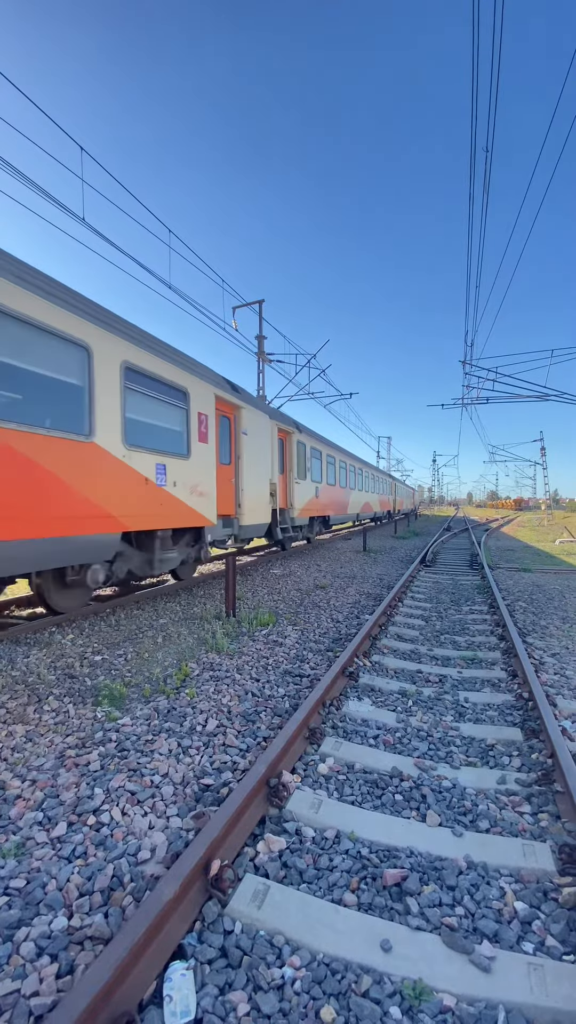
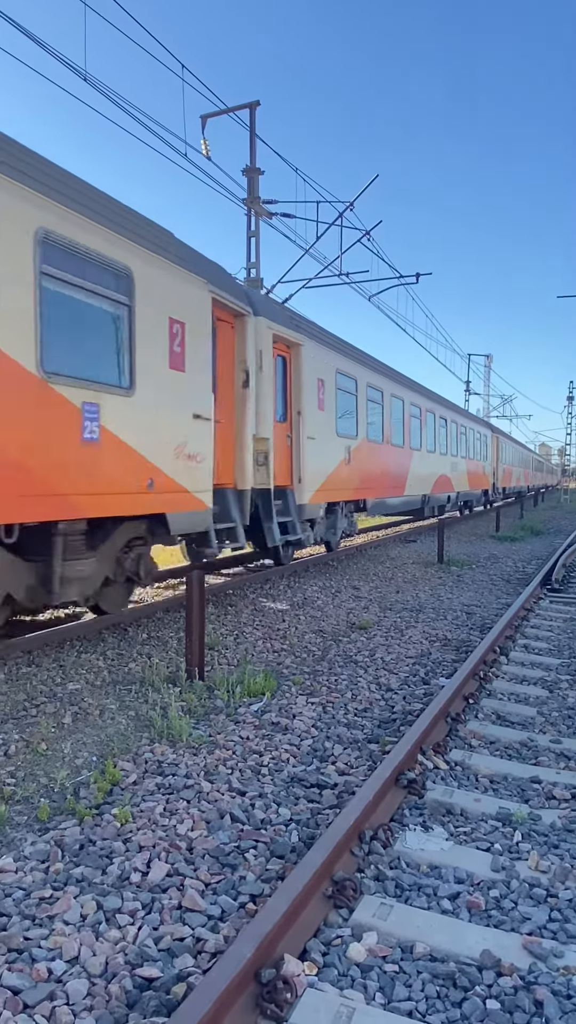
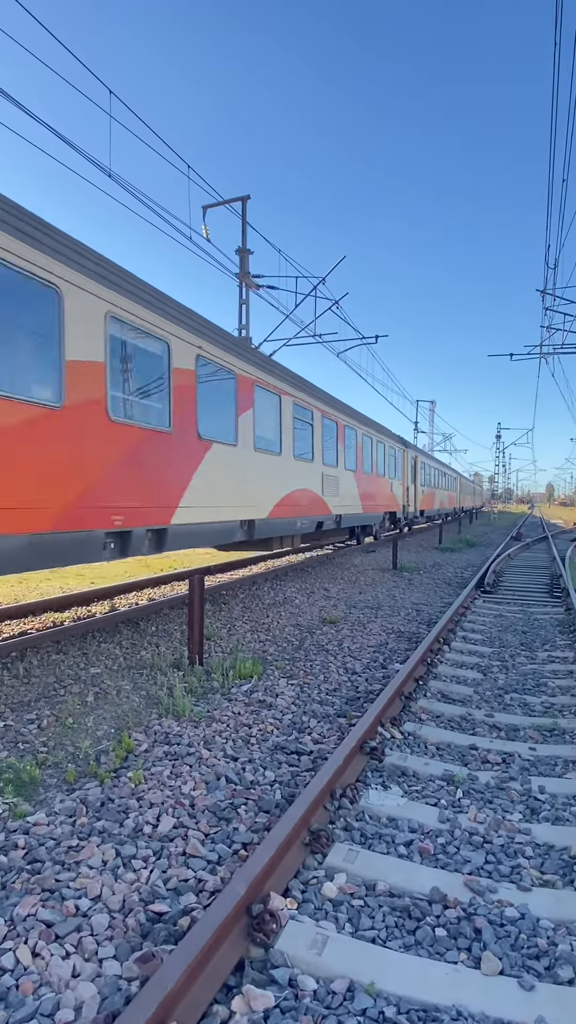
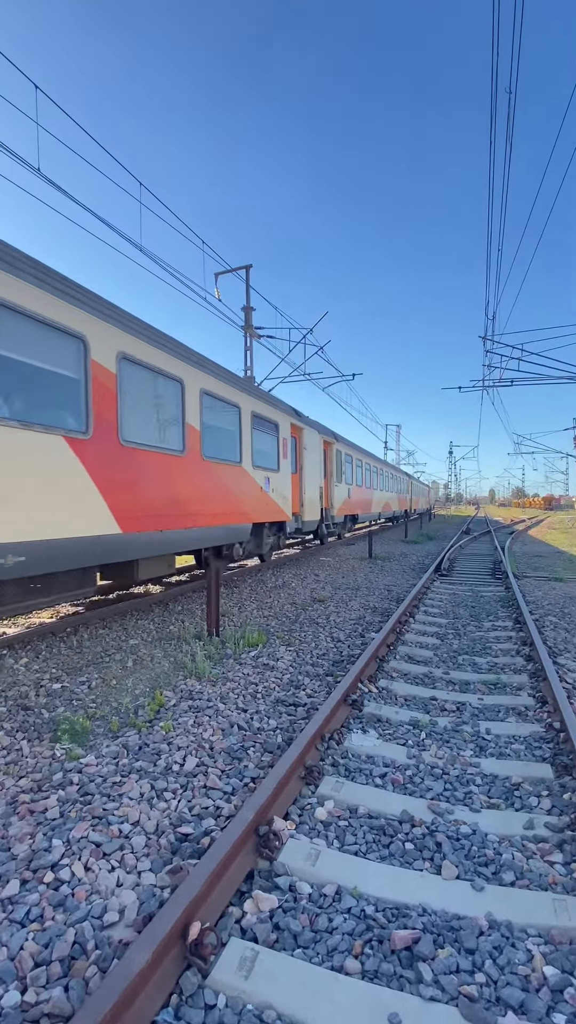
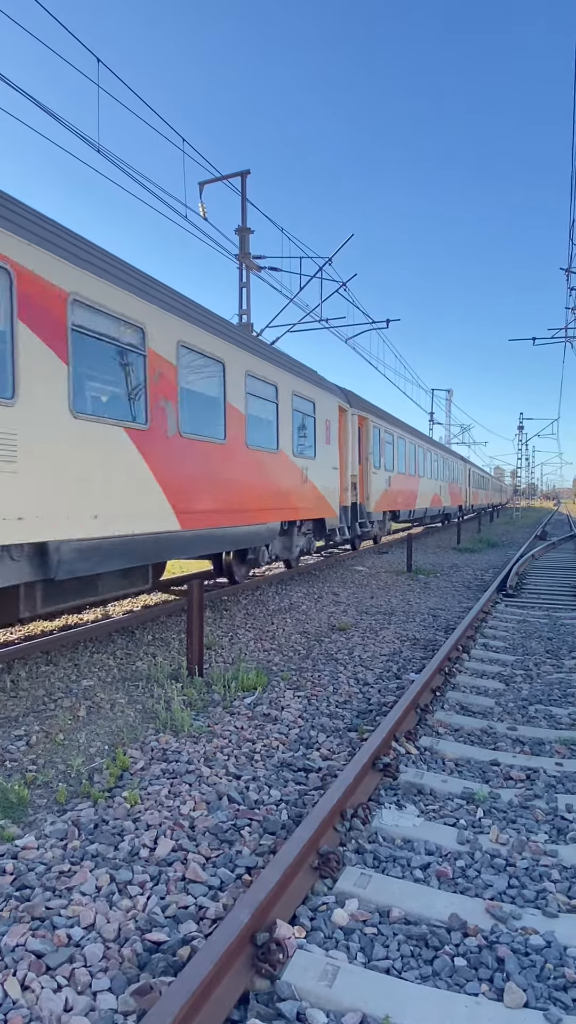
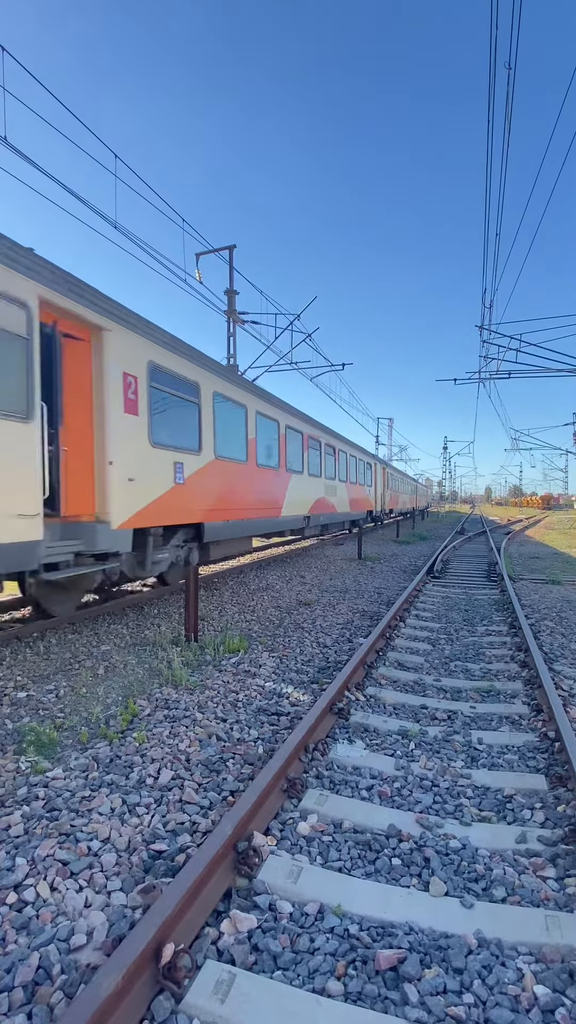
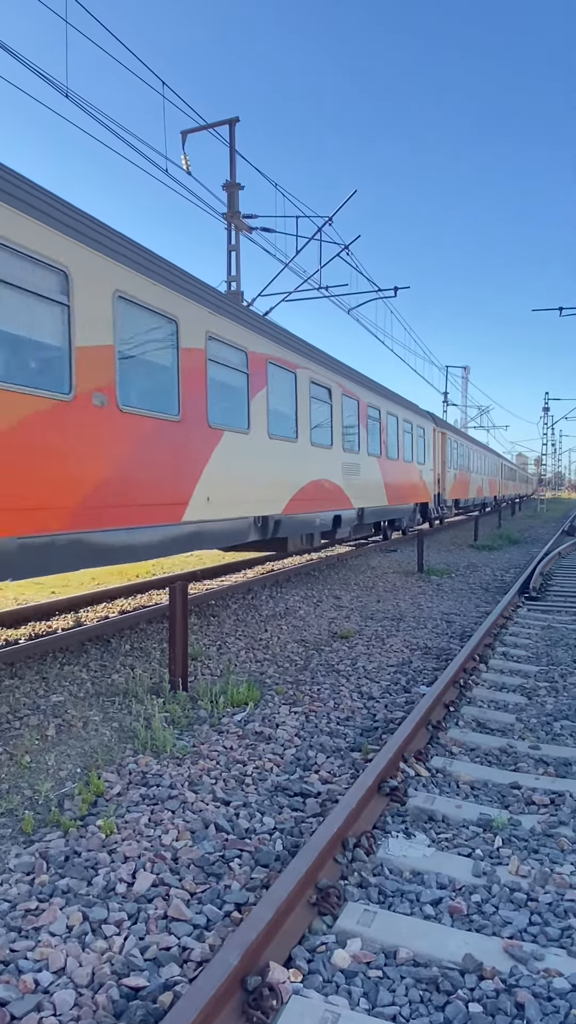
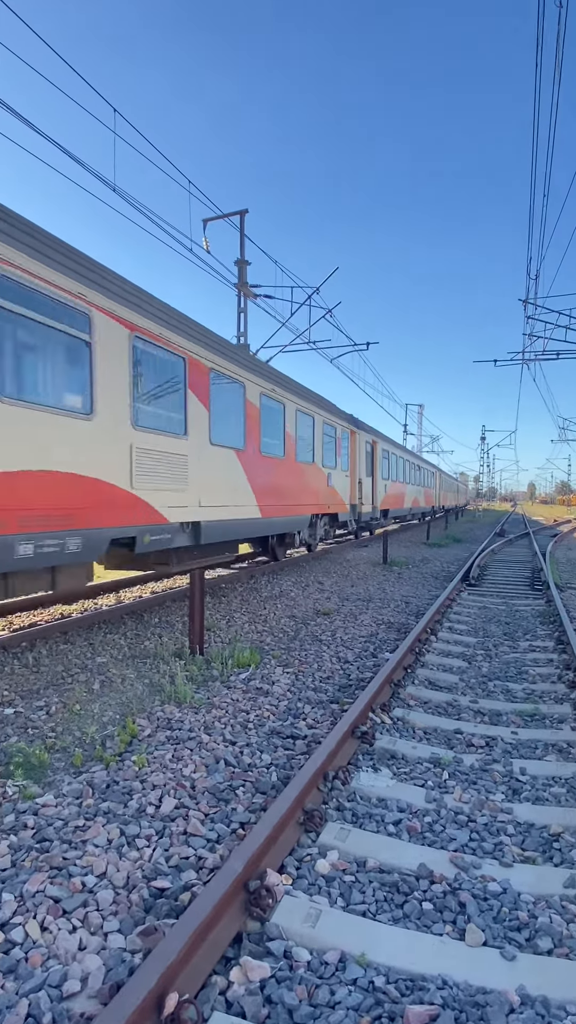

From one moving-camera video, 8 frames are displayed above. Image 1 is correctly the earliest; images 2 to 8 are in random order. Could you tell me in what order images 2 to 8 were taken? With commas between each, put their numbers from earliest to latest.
4, 6, 8, 3, 5, 7, 2
